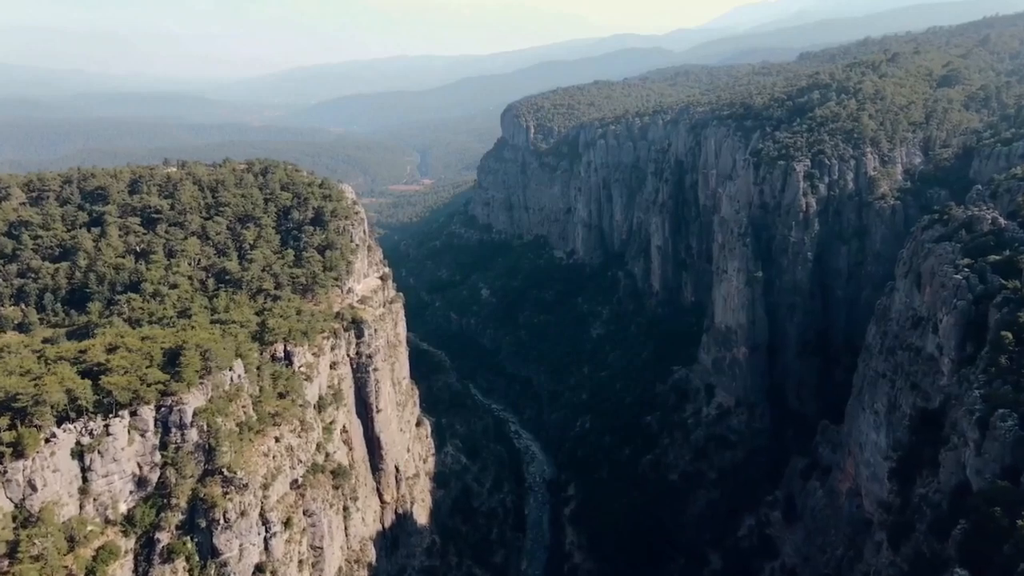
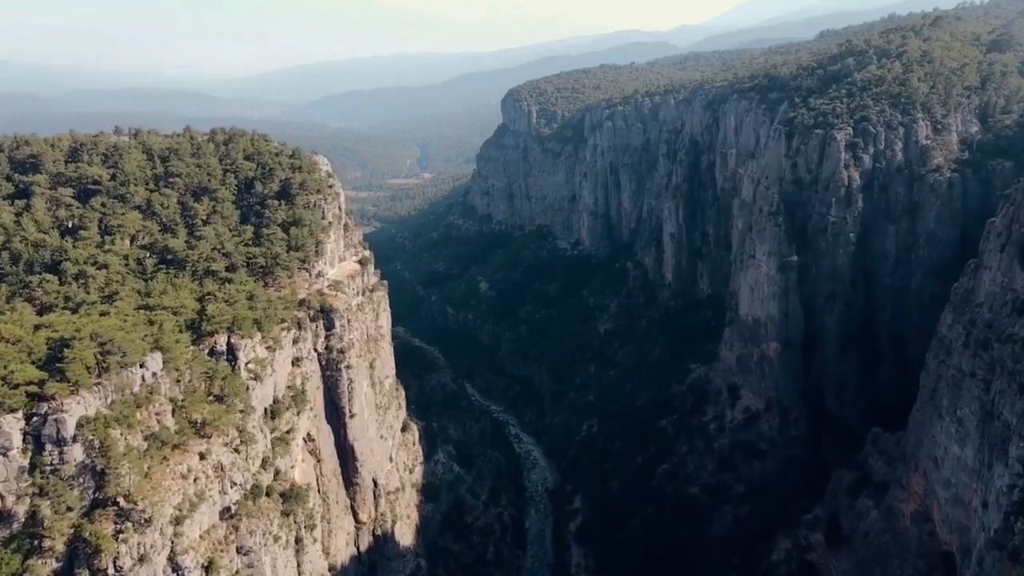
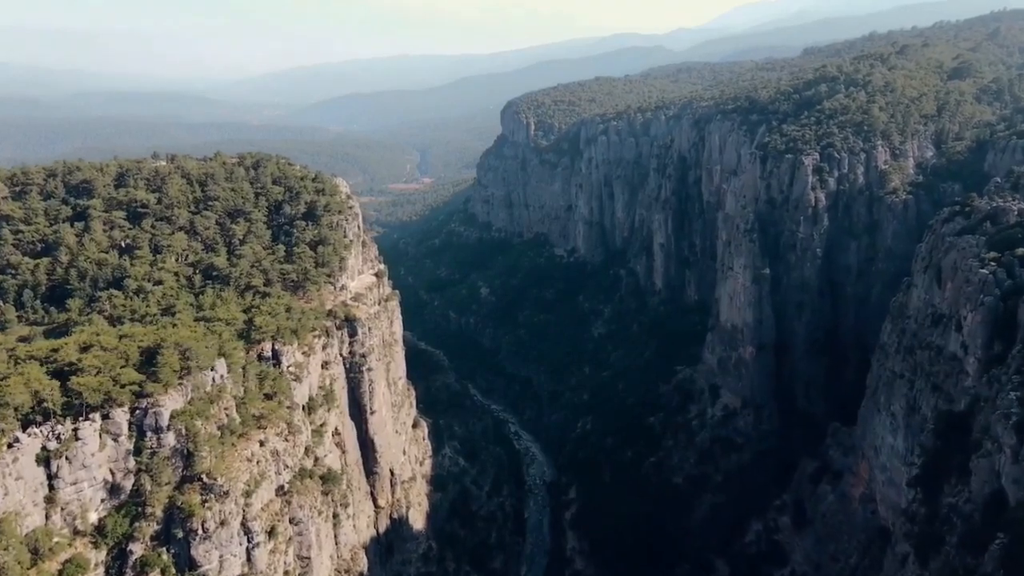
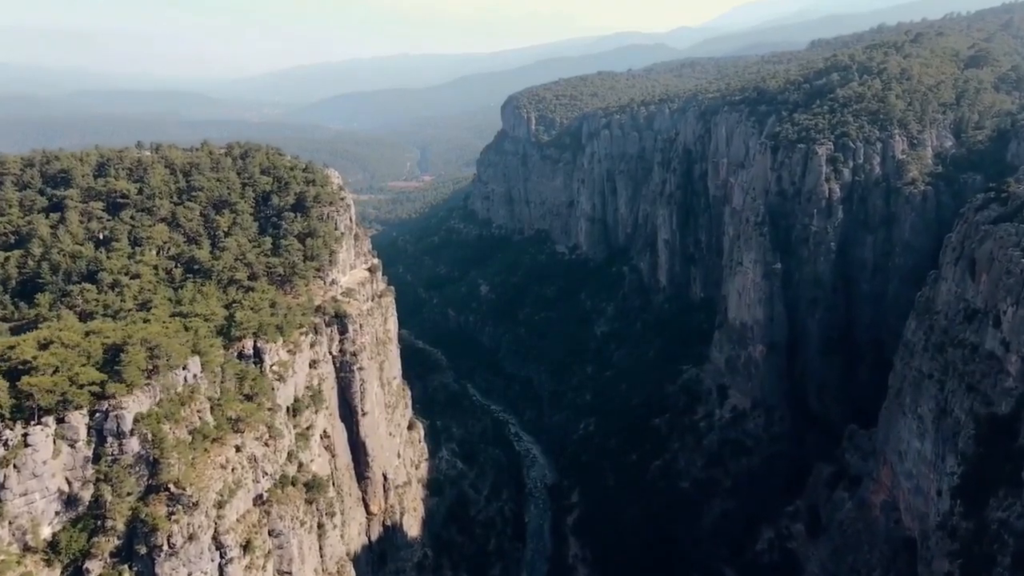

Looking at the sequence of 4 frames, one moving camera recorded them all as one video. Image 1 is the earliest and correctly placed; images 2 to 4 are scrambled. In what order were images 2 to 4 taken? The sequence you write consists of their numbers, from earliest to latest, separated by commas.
3, 4, 2
